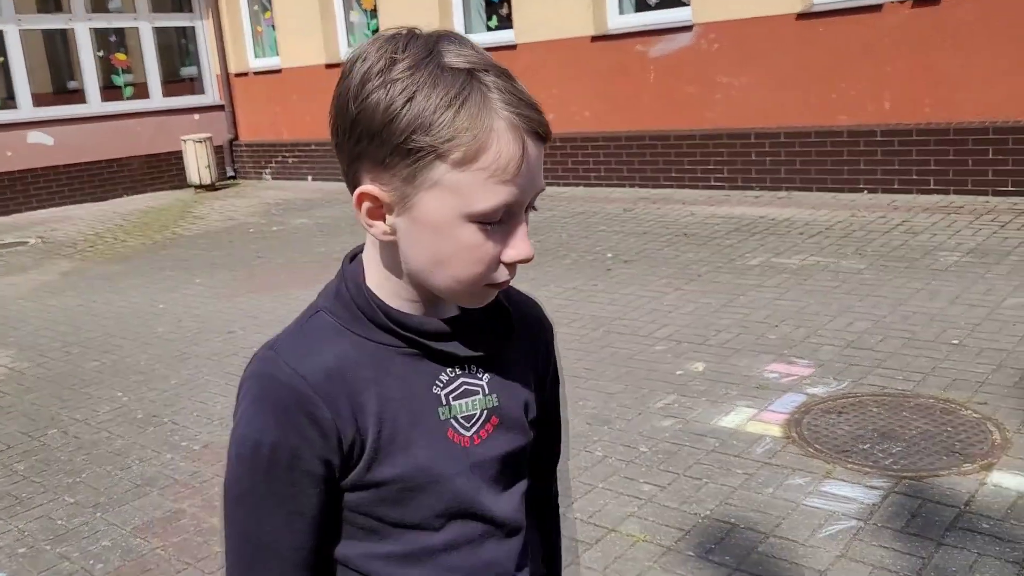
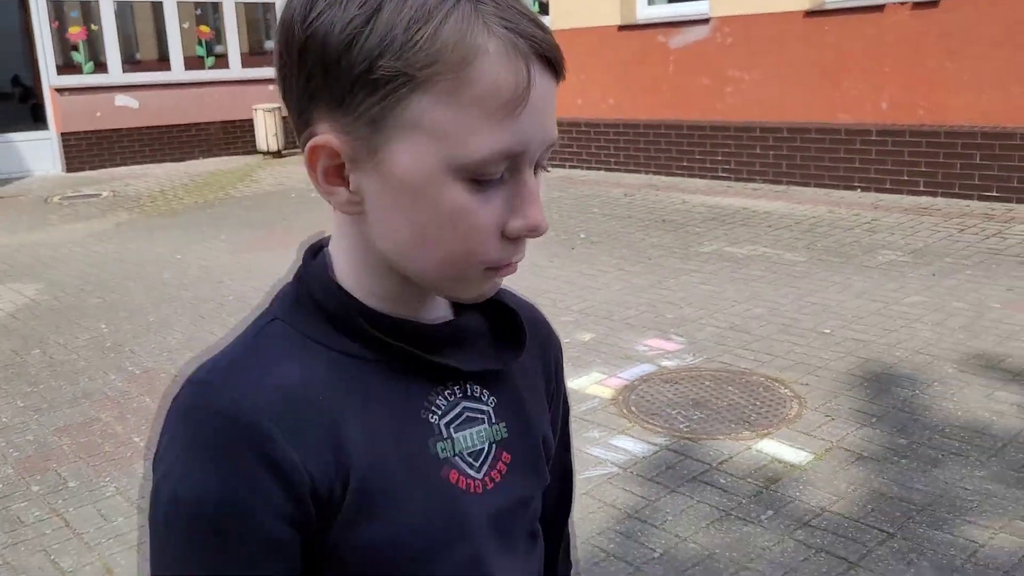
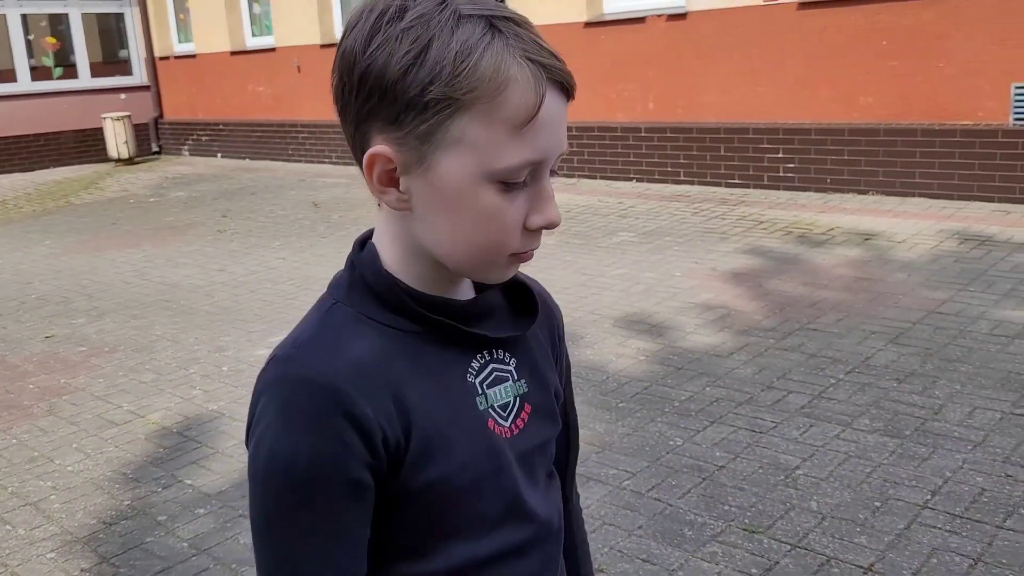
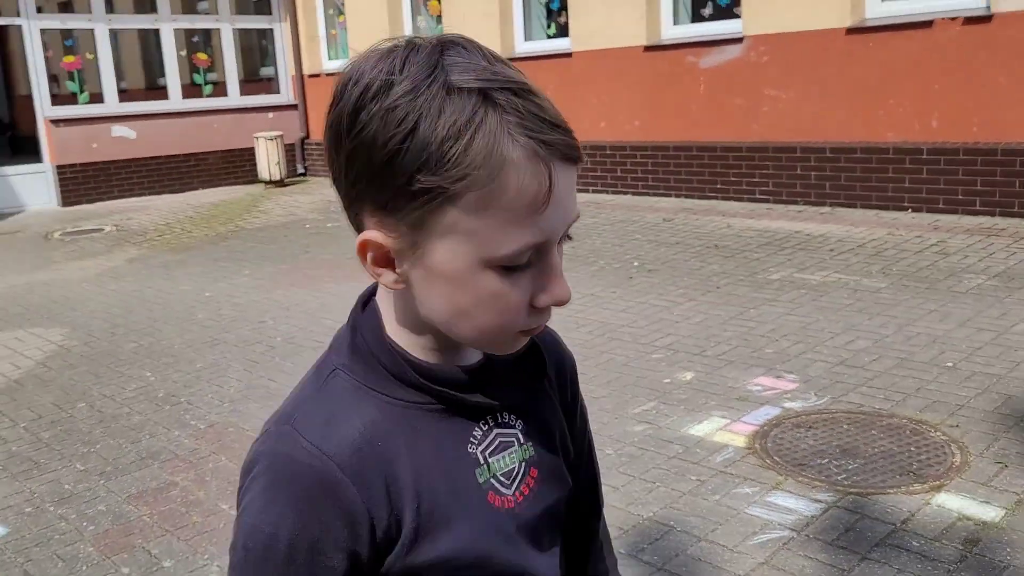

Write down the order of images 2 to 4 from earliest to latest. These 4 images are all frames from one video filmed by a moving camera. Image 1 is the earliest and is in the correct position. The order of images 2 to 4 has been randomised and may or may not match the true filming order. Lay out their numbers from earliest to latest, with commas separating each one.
4, 2, 3
